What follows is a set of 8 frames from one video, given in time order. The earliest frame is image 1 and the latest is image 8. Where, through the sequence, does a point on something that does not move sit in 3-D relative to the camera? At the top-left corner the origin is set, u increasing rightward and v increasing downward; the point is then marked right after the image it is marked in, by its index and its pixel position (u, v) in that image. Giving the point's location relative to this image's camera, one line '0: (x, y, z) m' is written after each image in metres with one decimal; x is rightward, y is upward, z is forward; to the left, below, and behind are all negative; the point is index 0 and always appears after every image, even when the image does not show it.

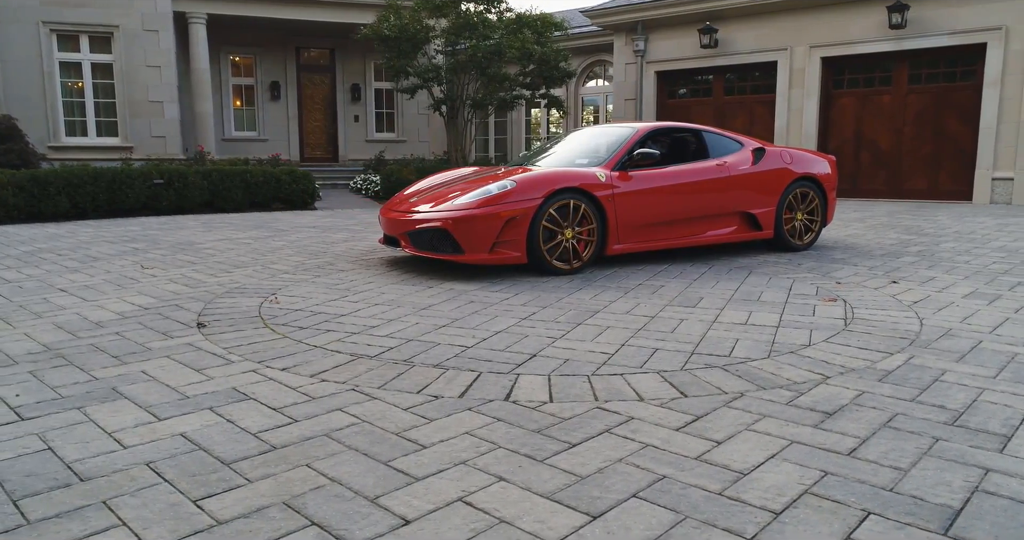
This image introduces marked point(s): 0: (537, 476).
0: (+0.1, -0.6, +2.1) m
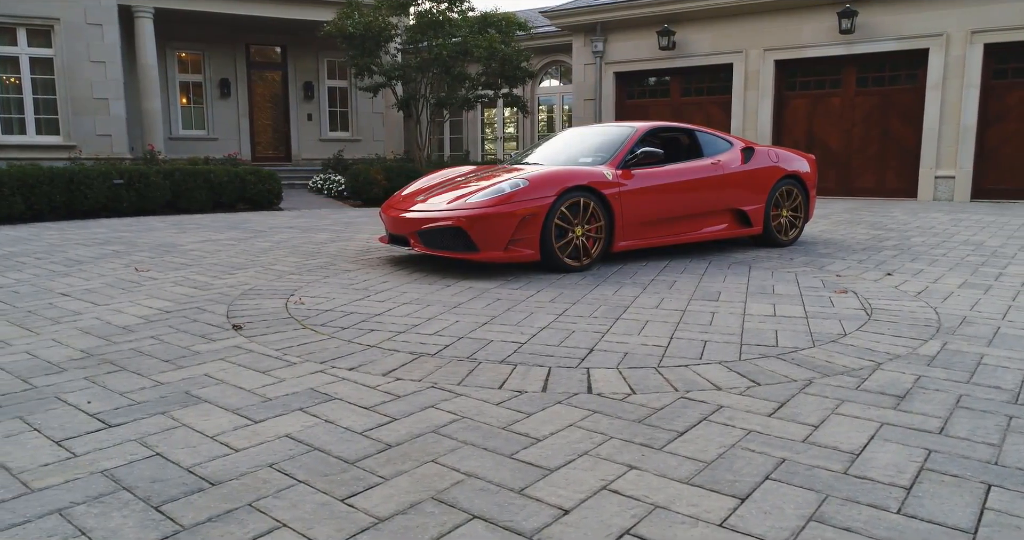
0: (+0.5, -0.6, +2.2) m
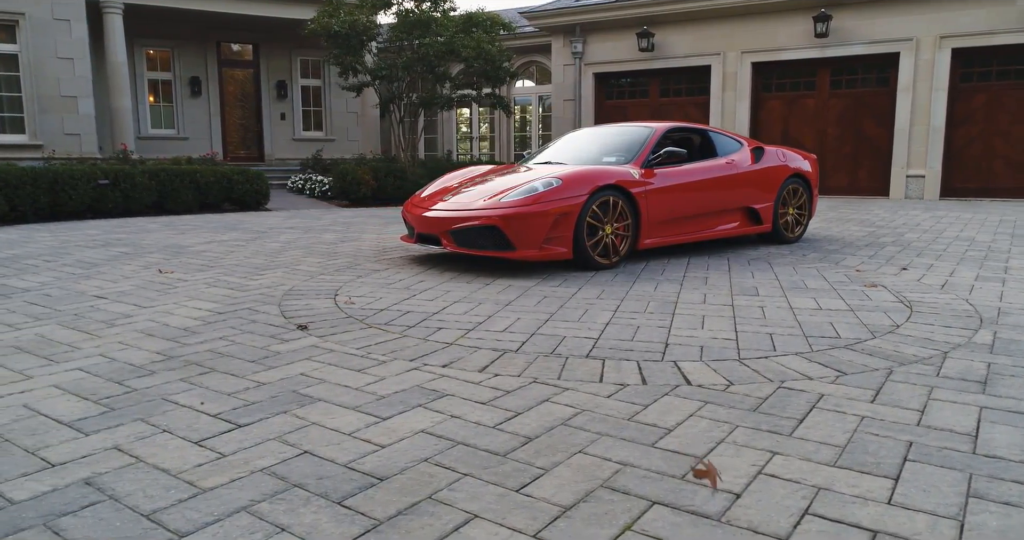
0: (+0.9, -0.6, +2.3) m
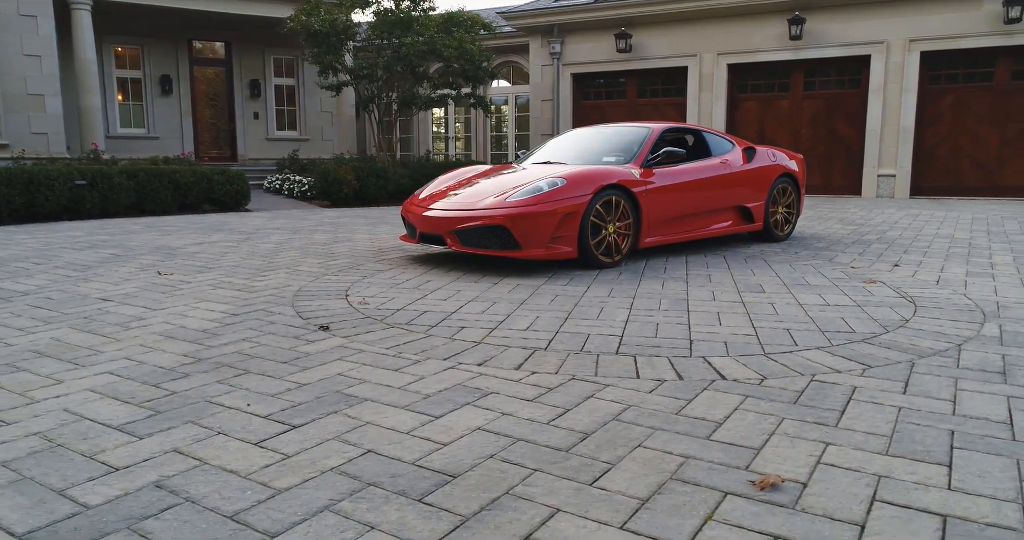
0: (+1.1, -0.6, +2.3) m
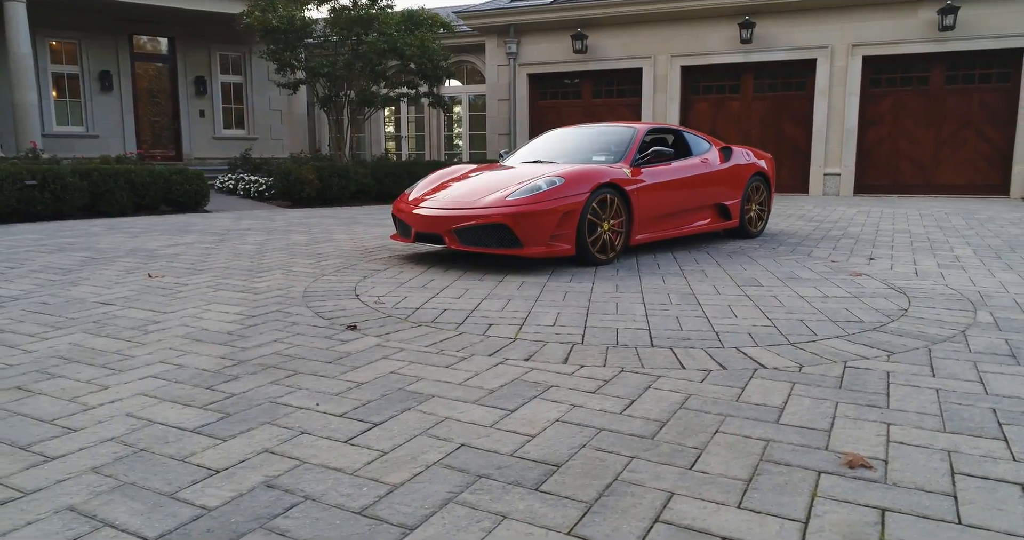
0: (+1.4, -0.5, +2.5) m
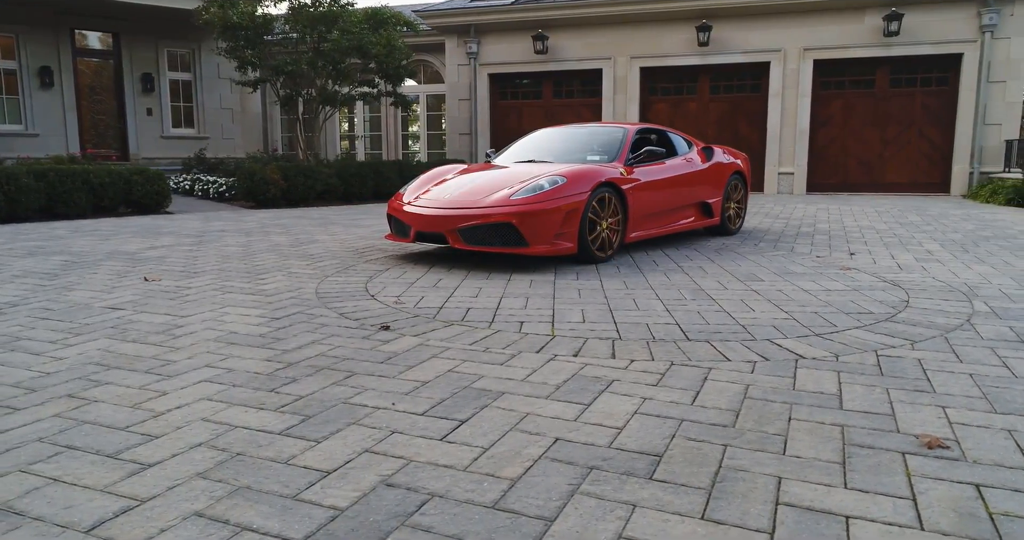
0: (+1.7, -0.5, +2.7) m
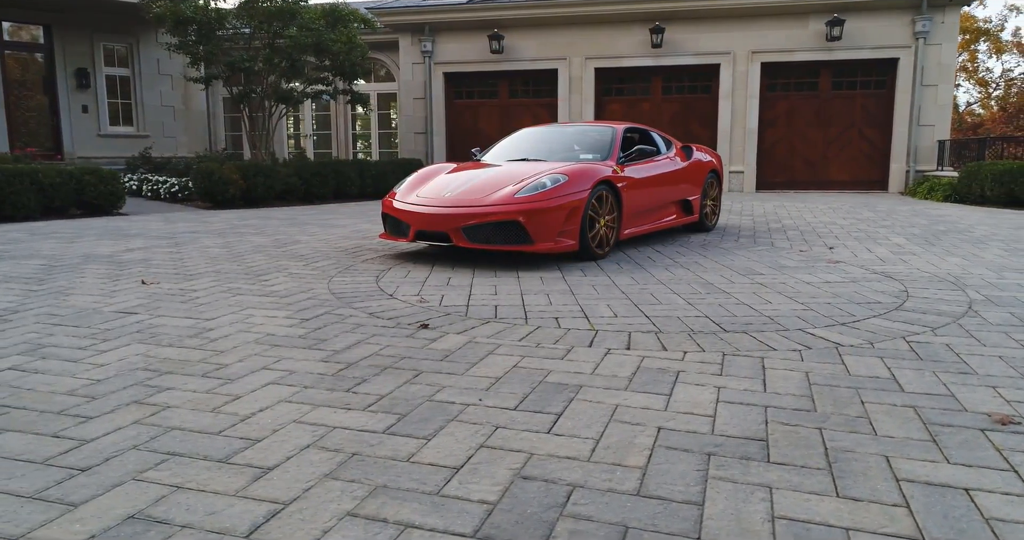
0: (+2.0, -0.4, +2.9) m
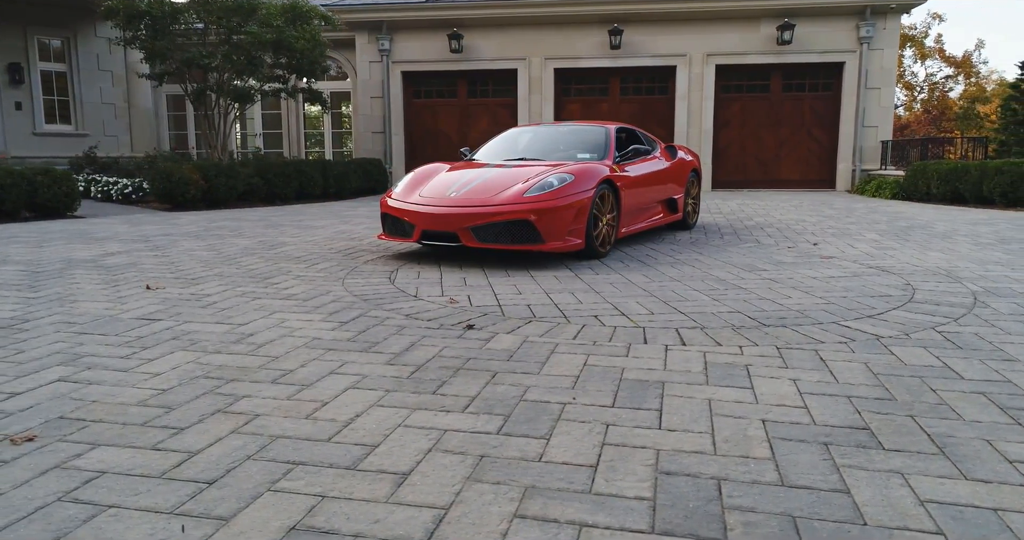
0: (+2.3, -0.4, +3.0) m
